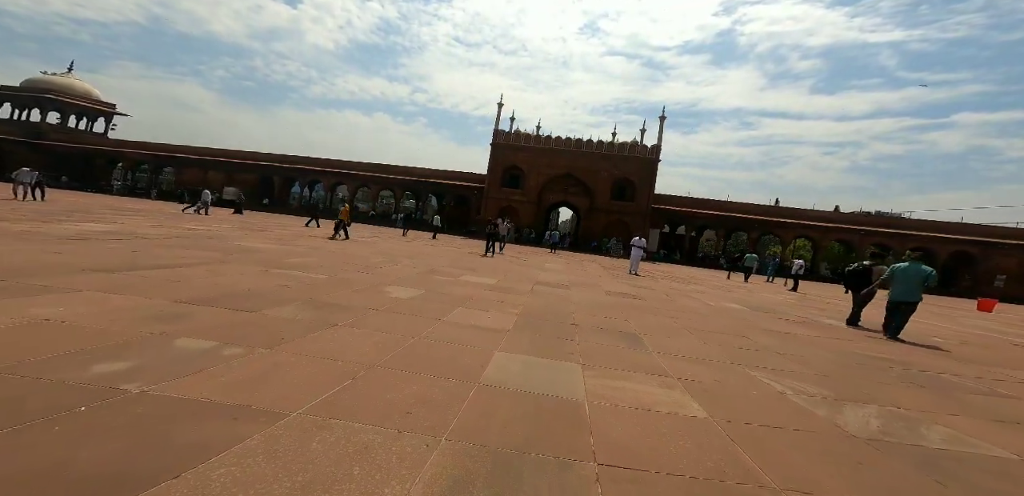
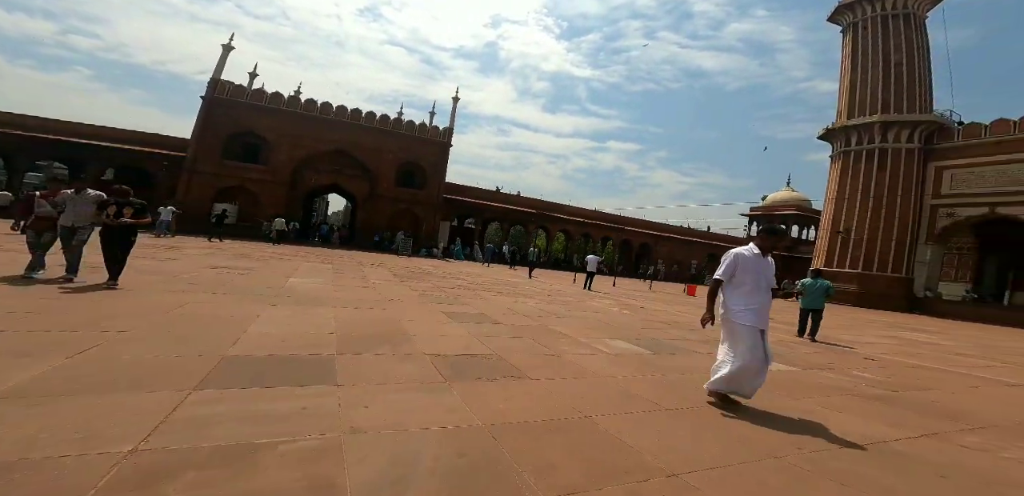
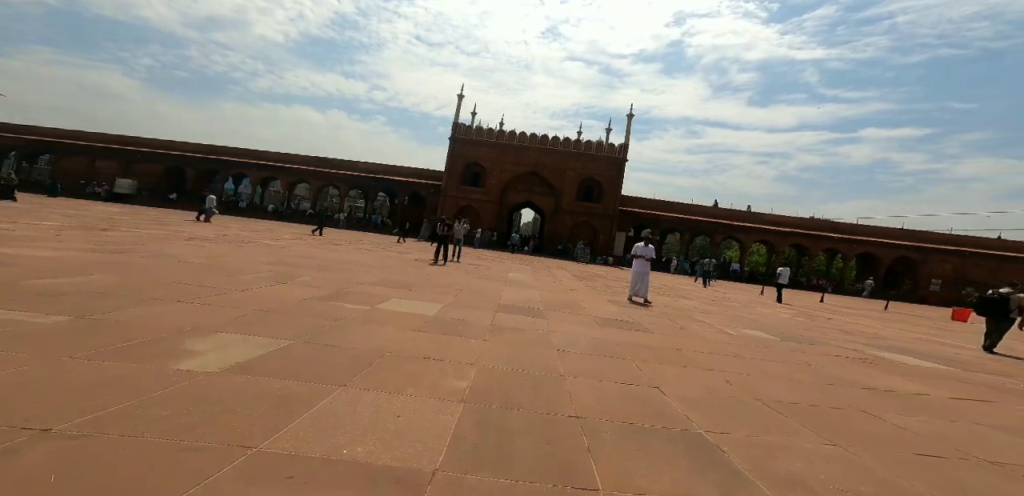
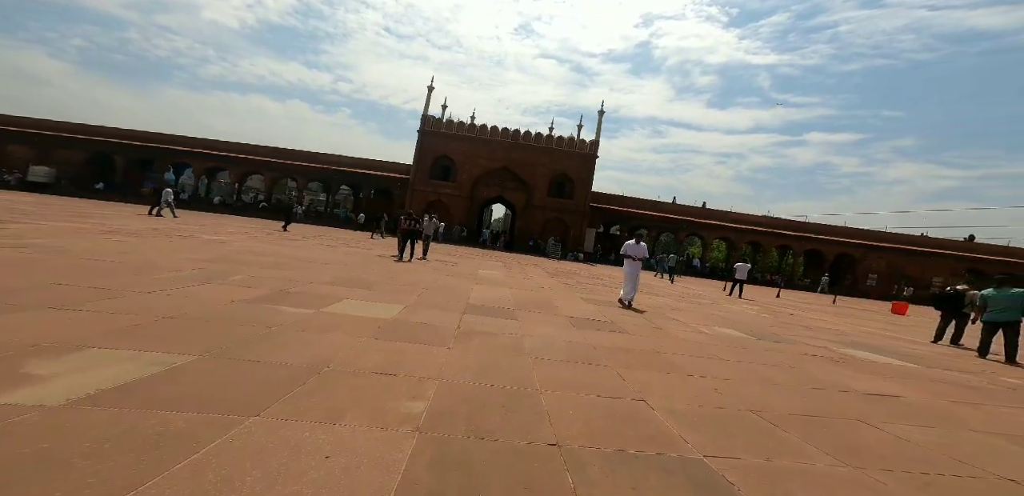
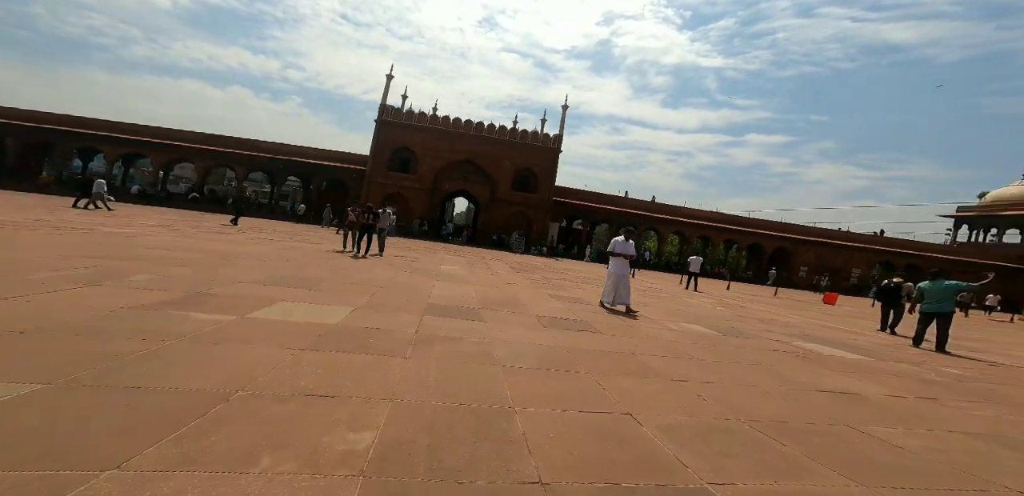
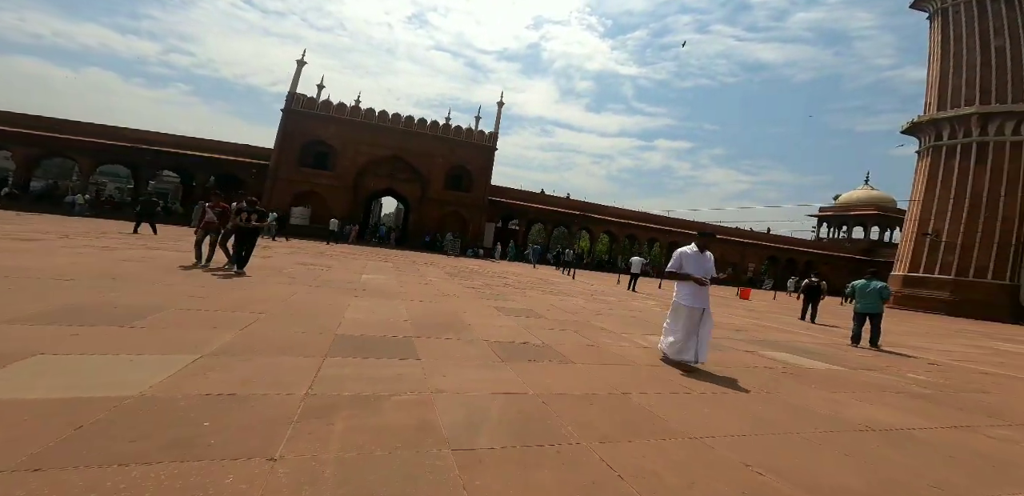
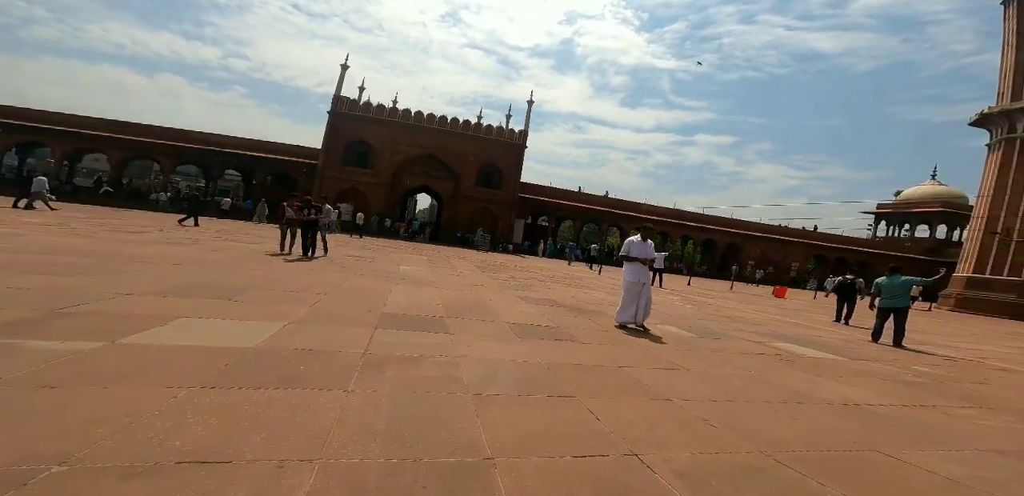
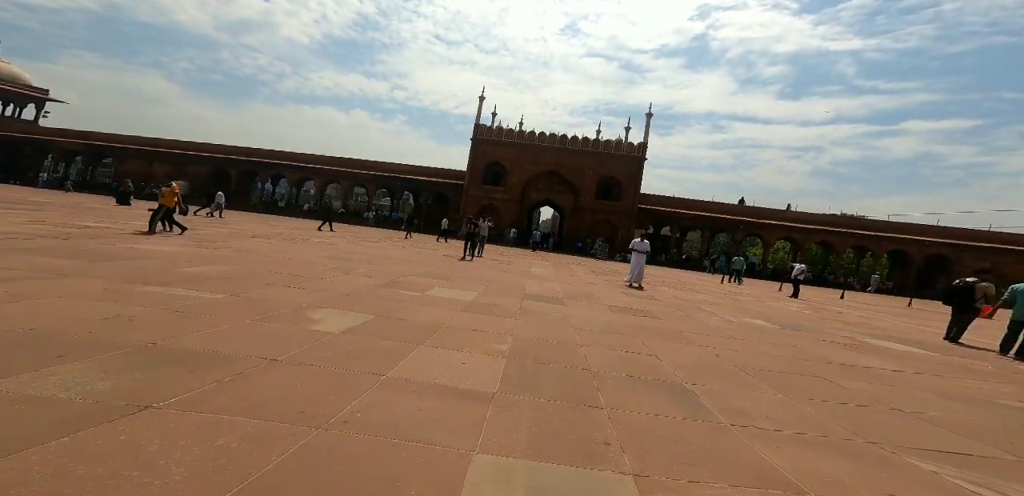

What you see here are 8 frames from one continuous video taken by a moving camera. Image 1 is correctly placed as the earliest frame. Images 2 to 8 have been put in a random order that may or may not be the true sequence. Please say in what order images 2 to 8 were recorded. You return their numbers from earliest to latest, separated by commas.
8, 3, 4, 5, 7, 6, 2
